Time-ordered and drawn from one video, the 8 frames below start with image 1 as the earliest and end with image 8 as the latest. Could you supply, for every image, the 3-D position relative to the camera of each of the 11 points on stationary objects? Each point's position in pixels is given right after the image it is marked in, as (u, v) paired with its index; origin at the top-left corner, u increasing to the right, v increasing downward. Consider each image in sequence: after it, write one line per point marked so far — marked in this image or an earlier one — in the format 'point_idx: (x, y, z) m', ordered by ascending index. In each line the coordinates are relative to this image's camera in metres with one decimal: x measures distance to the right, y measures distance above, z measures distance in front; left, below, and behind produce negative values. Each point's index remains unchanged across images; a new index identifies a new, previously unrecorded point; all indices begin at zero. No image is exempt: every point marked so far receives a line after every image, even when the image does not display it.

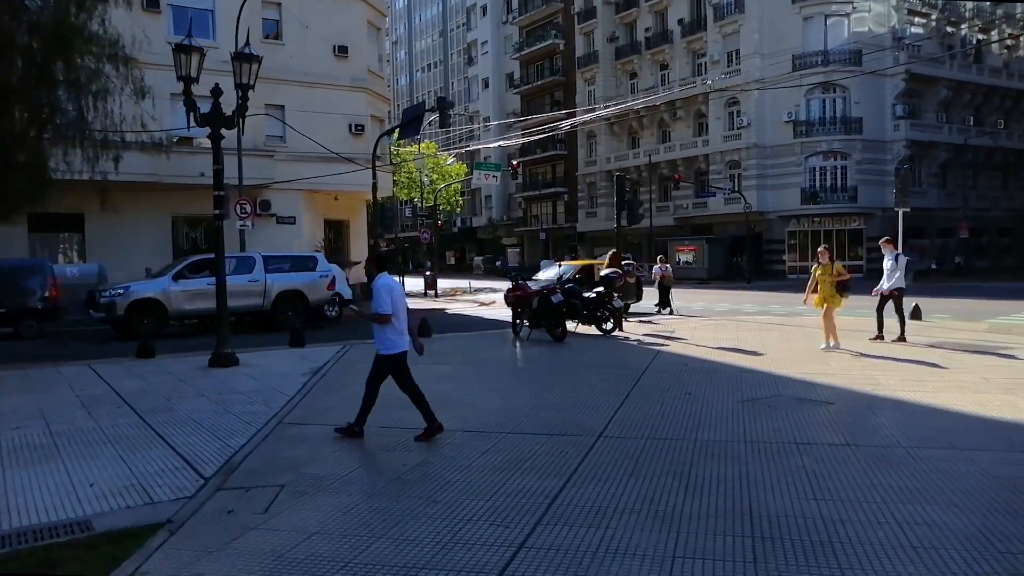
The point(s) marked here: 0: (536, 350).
0: (+0.4, -1.1, +14.7) m
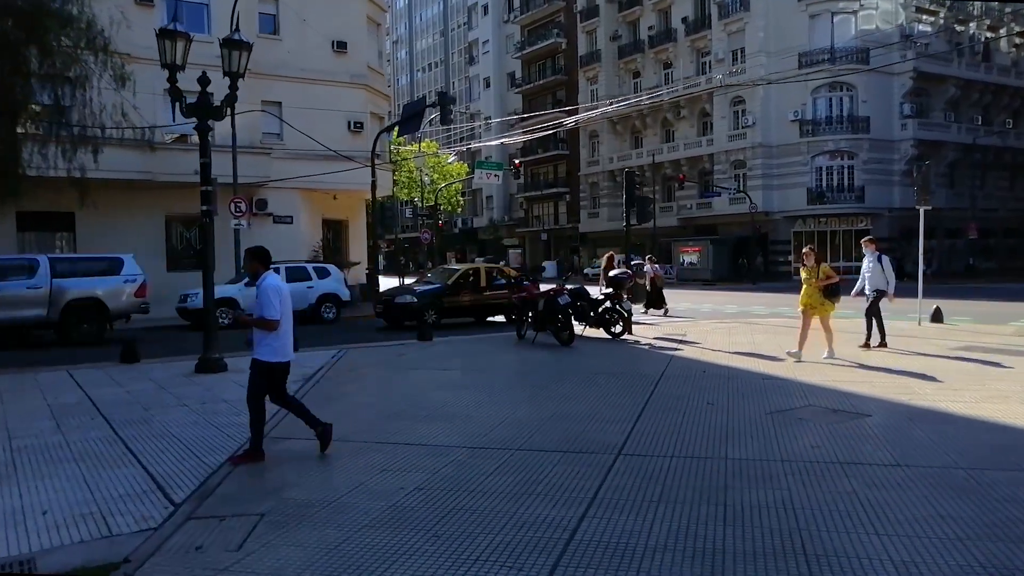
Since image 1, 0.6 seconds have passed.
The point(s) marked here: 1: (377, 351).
0: (+0.5, -1.2, +14.0) m
1: (-2.4, -1.1, +14.6) m
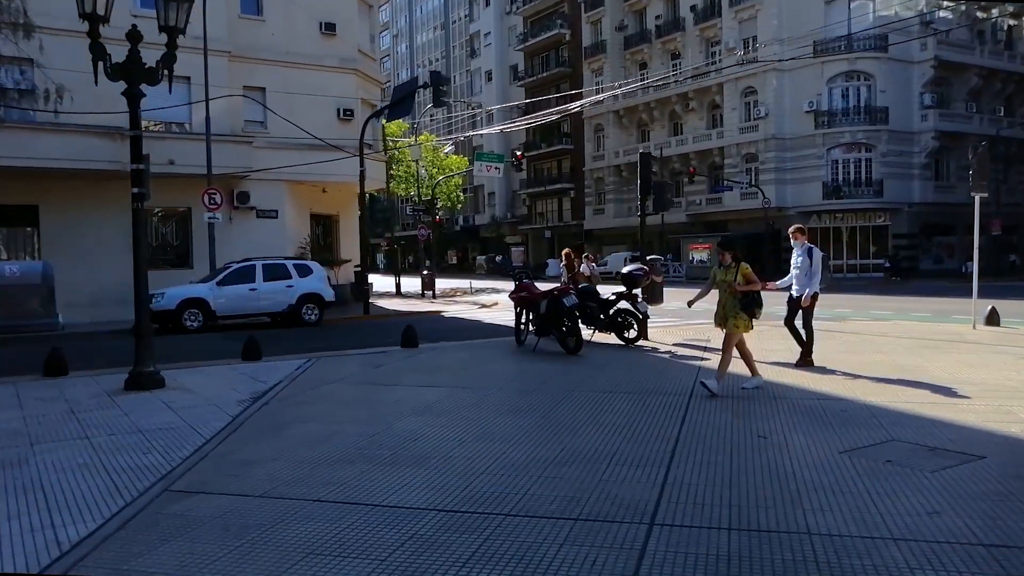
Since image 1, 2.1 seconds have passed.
0: (+0.5, -1.2, +11.8) m
1: (-2.5, -1.1, +12.5) m
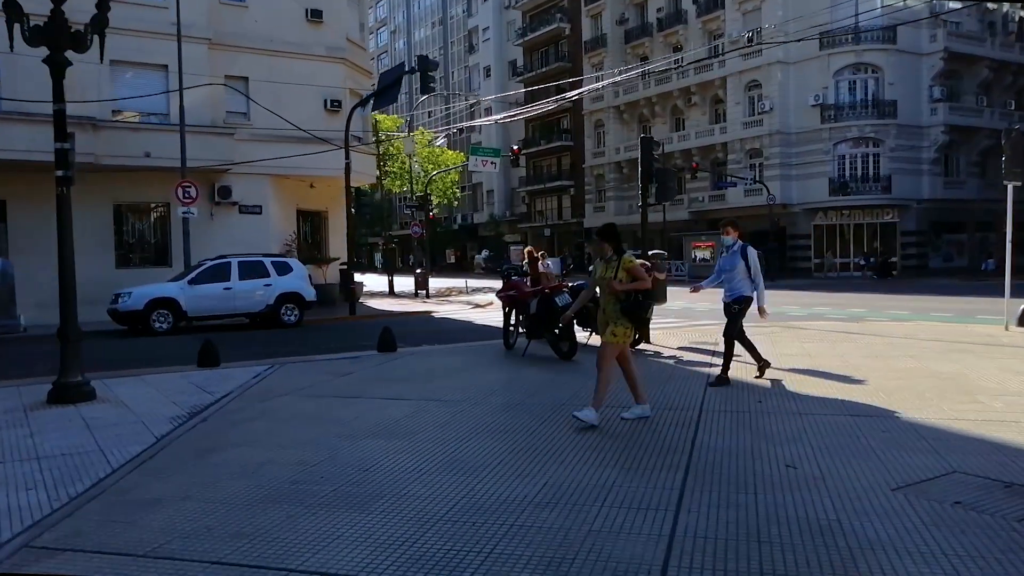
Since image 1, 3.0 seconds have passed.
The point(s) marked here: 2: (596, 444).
0: (+0.3, -1.1, +10.5) m
1: (-2.7, -1.1, +11.1) m
2: (+0.7, -1.3, +6.5) m
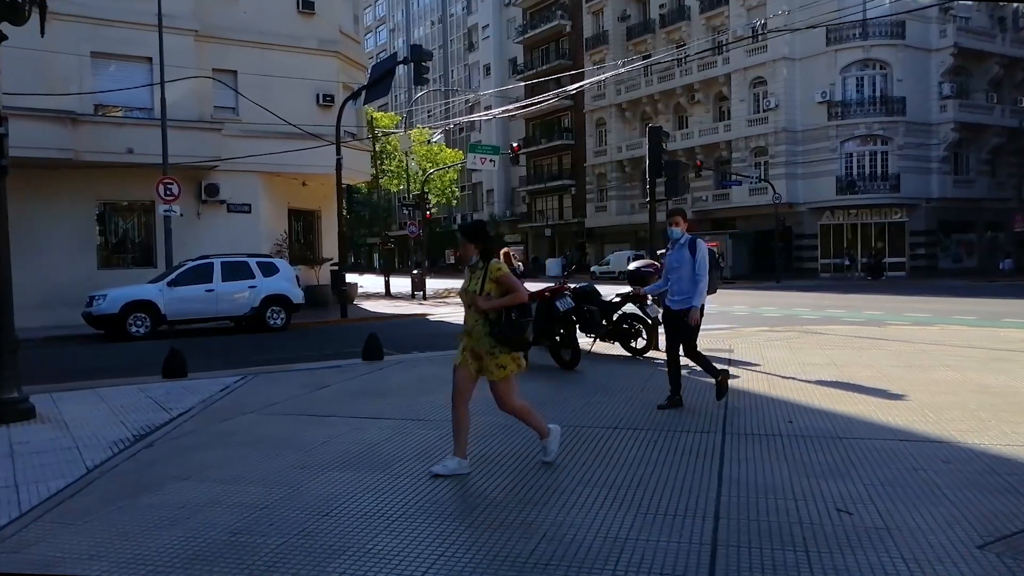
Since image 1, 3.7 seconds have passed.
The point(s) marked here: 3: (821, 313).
0: (+0.2, -1.2, +9.5) m
1: (-2.7, -1.1, +10.1) m
2: (+0.6, -1.3, +5.5) m
3: (+7.6, -0.6, +20.0) m
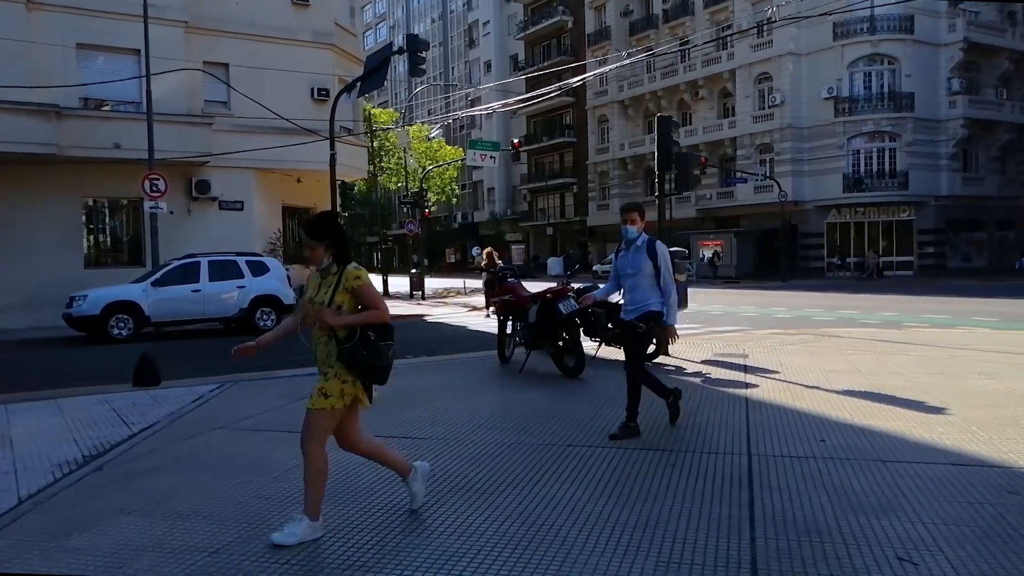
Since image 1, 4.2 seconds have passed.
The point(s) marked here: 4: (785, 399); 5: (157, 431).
0: (+0.2, -1.2, +8.7) m
1: (-2.7, -1.1, +9.3) m
2: (+0.6, -1.3, +4.7) m
3: (+7.6, -0.6, +19.2) m
4: (+2.7, -1.1, +8.2) m
5: (-3.2, -1.3, +7.3) m
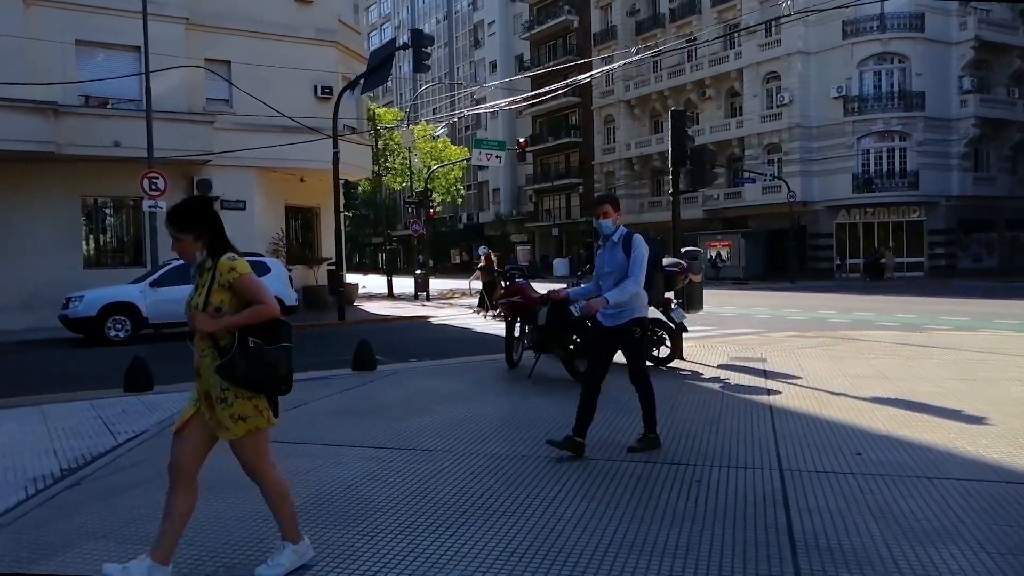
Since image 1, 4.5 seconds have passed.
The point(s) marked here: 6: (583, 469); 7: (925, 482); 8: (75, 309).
0: (+0.3, -1.2, +8.2) m
1: (-2.6, -1.2, +8.9) m
2: (+0.7, -1.3, +4.2) m
3: (+7.8, -0.6, +18.7) m
4: (+2.8, -1.1, +7.7) m
5: (-3.1, -1.3, +6.9) m
6: (+0.6, -1.3, +5.8) m
7: (+2.7, -1.2, +5.2) m
8: (-8.7, -0.4, +16.1) m
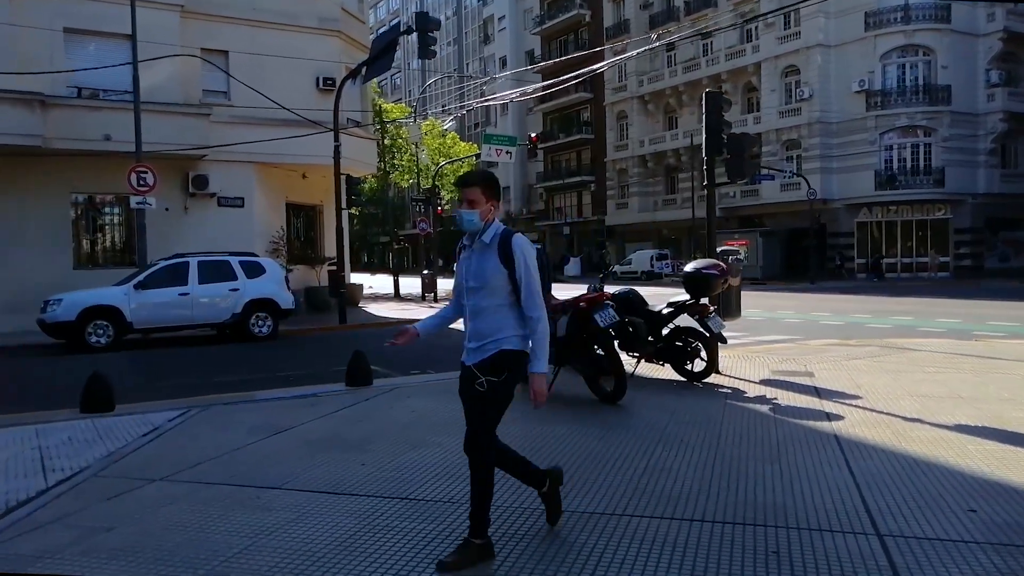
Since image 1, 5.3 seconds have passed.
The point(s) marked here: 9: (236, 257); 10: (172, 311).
0: (+0.5, -1.2, +6.9) m
1: (-2.5, -1.2, +7.7) m
2: (+0.8, -1.4, +3.0) m
3: (+8.0, -0.7, +17.3) m
4: (+3.0, -1.2, +6.4) m
5: (-3.0, -1.3, +5.6) m
6: (+0.7, -1.3, +4.5) m
7: (+2.8, -1.3, +3.9) m
8: (-8.4, -0.5, +14.9) m
9: (-5.7, +0.6, +16.8) m
10: (-6.6, -0.4, +15.8) m
